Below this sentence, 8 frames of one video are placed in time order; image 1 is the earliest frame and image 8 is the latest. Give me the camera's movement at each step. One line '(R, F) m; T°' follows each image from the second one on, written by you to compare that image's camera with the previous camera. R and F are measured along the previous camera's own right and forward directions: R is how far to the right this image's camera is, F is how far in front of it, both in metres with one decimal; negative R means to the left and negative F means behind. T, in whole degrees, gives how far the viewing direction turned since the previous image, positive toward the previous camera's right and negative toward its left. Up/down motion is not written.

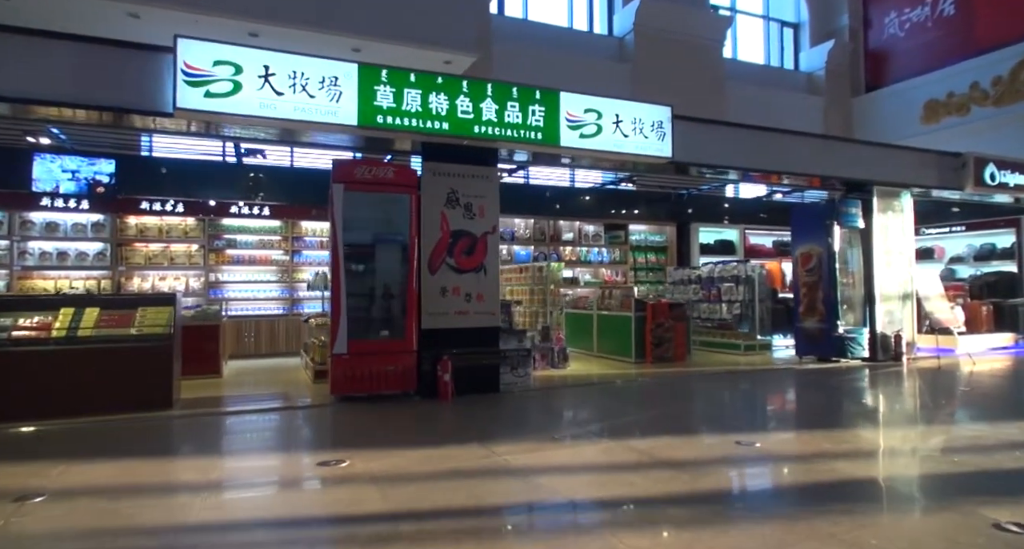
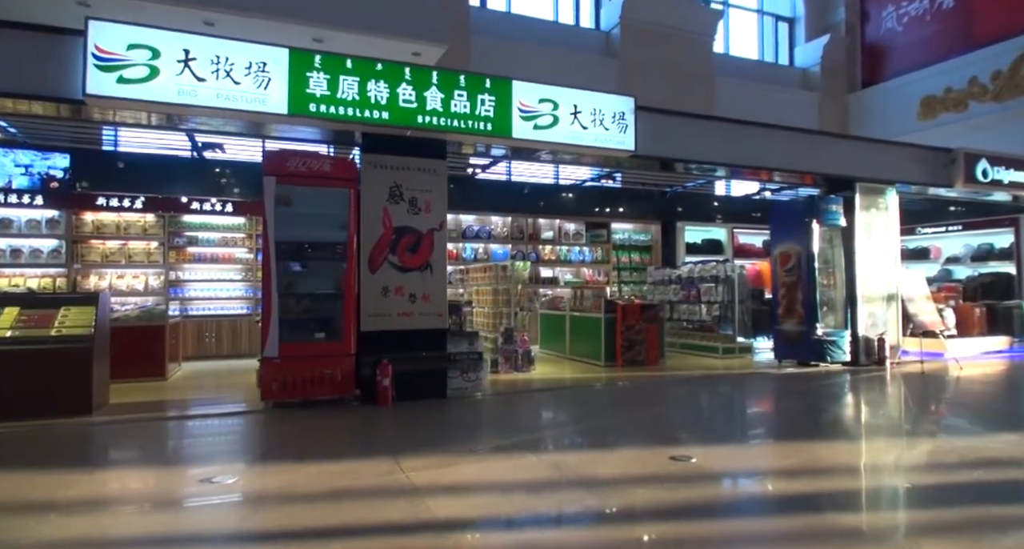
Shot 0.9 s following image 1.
(+0.6, +0.3) m; -1°
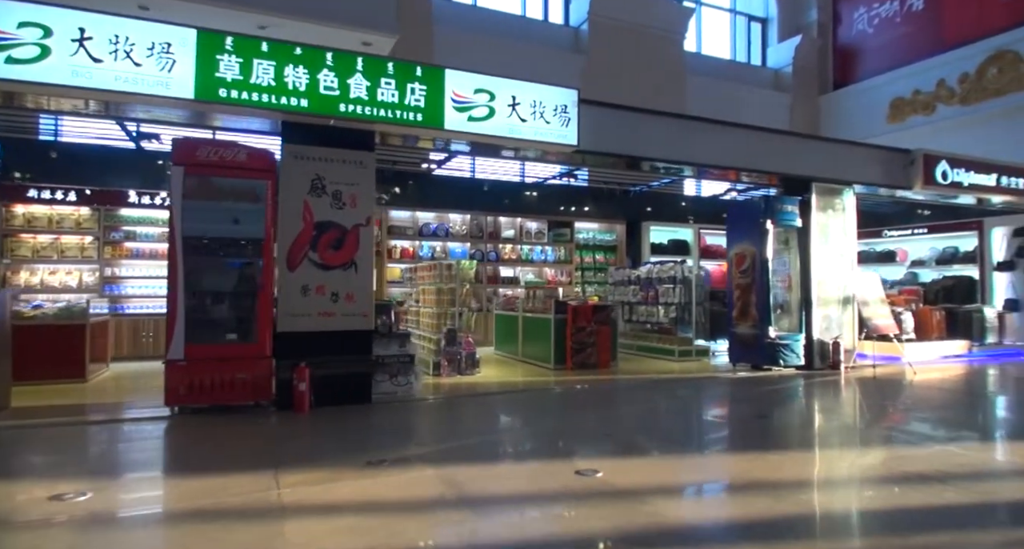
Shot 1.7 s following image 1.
(+0.5, +0.3) m; +1°
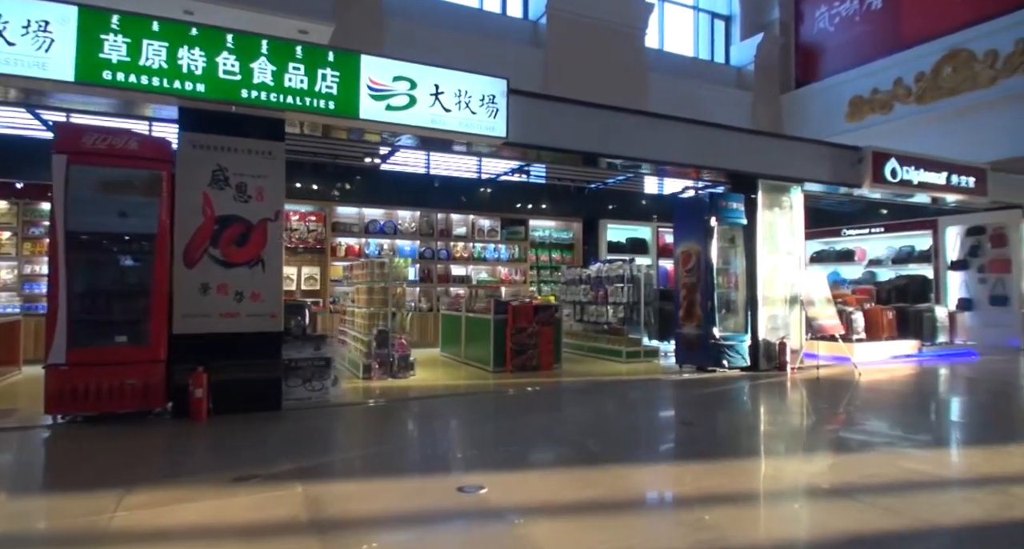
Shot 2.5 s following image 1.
(+0.5, +0.3) m; +2°
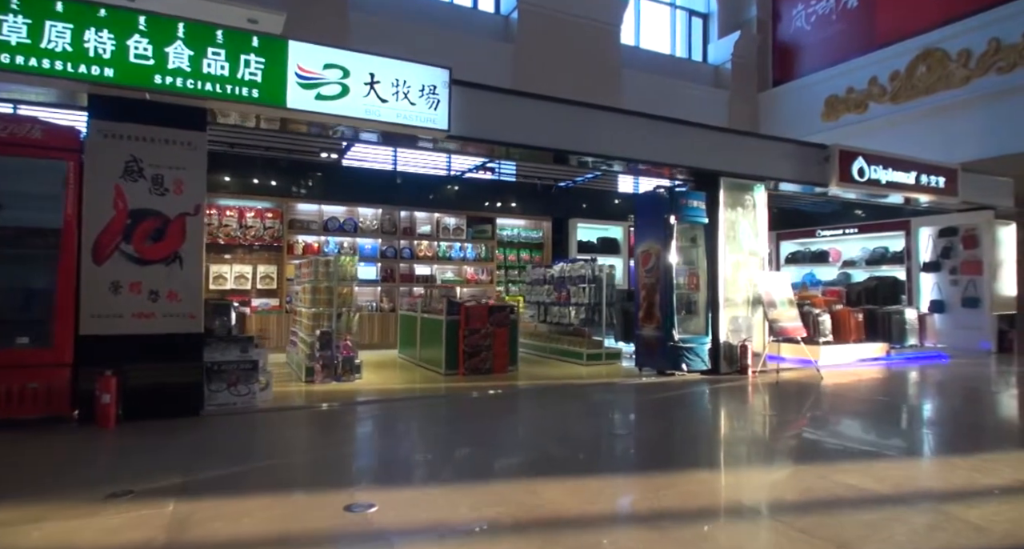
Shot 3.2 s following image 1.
(+0.5, +0.3) m; +1°
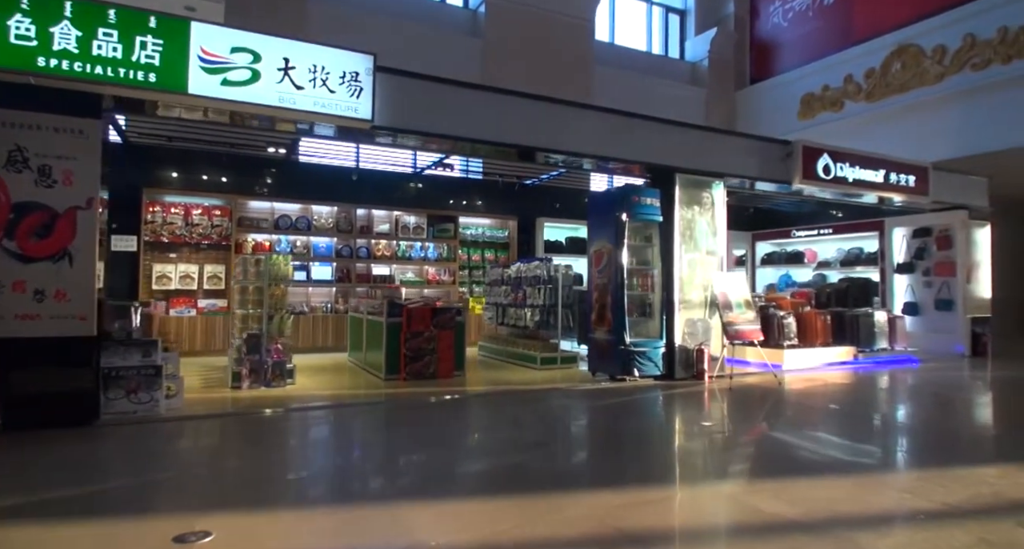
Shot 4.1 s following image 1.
(+0.6, +0.3) m; 0°
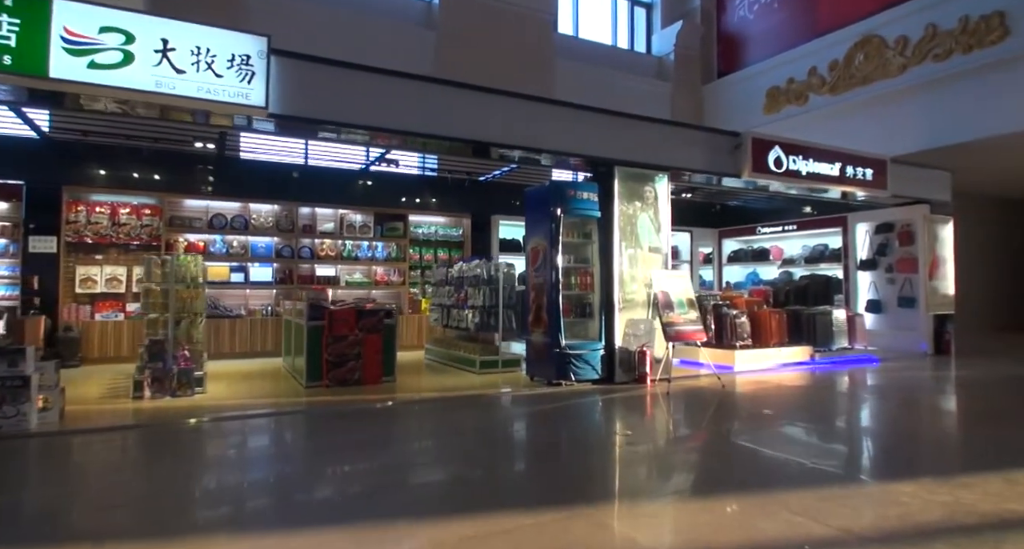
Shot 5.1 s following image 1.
(+0.7, +0.4) m; +1°
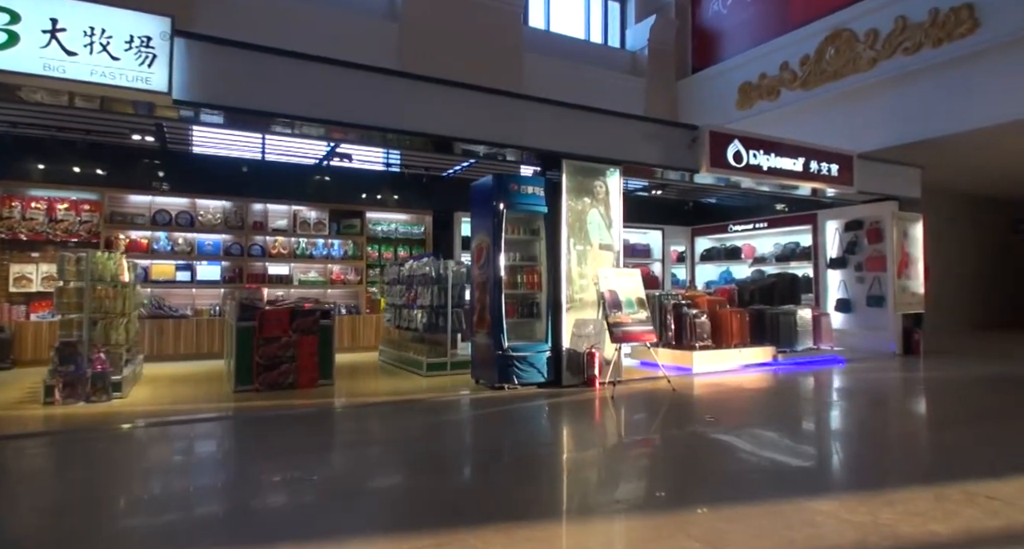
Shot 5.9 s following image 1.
(+0.5, +0.3) m; +1°
